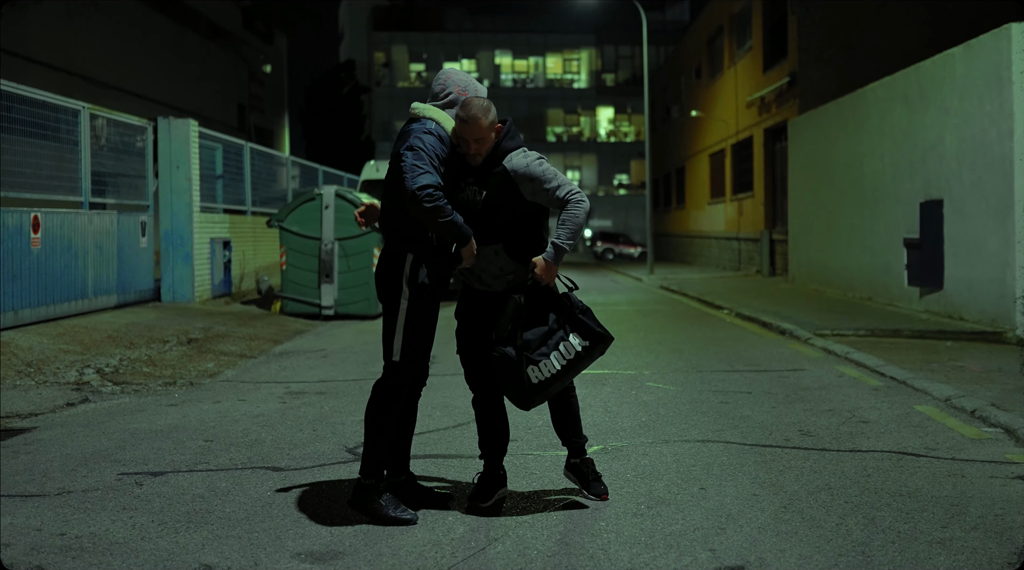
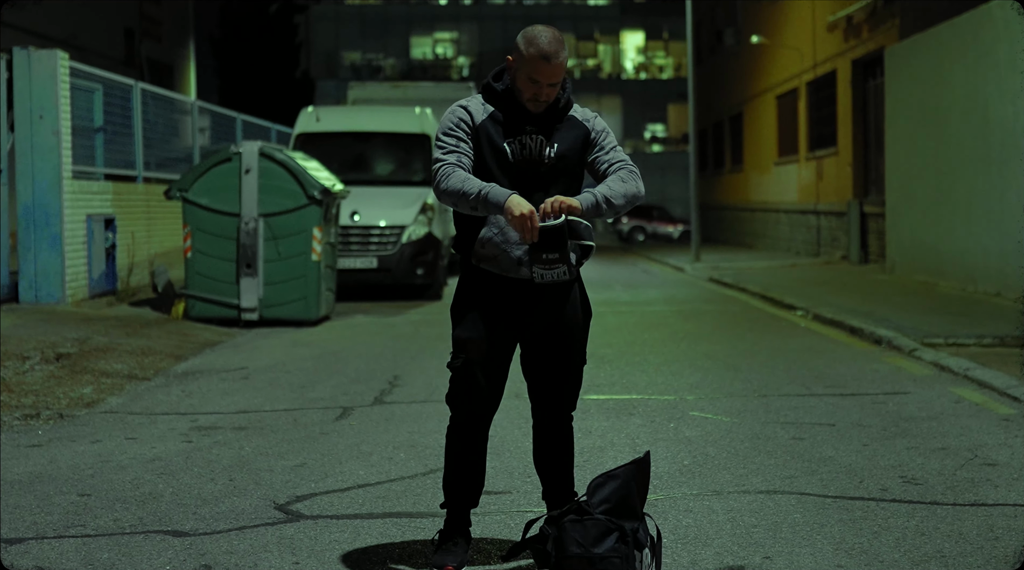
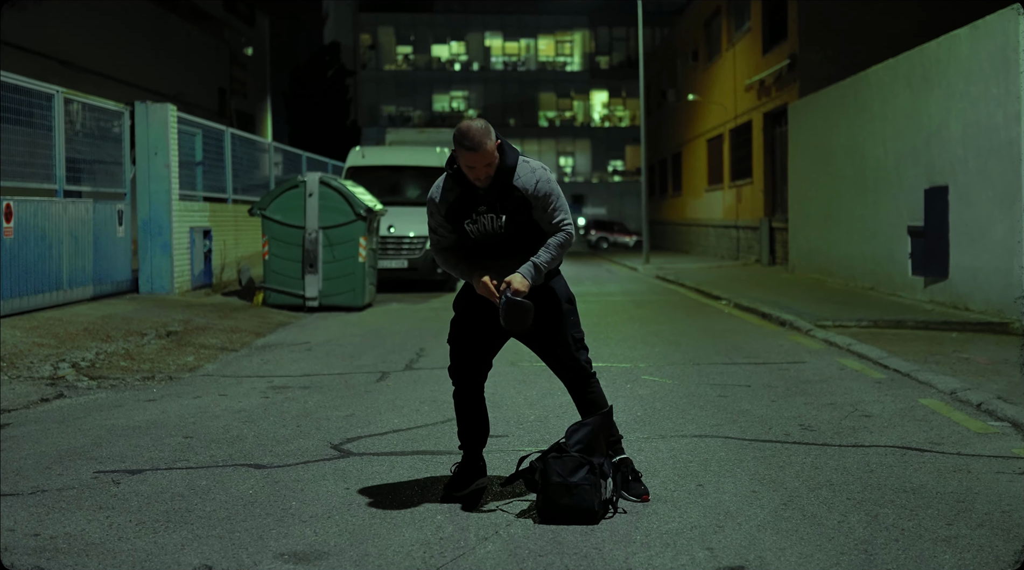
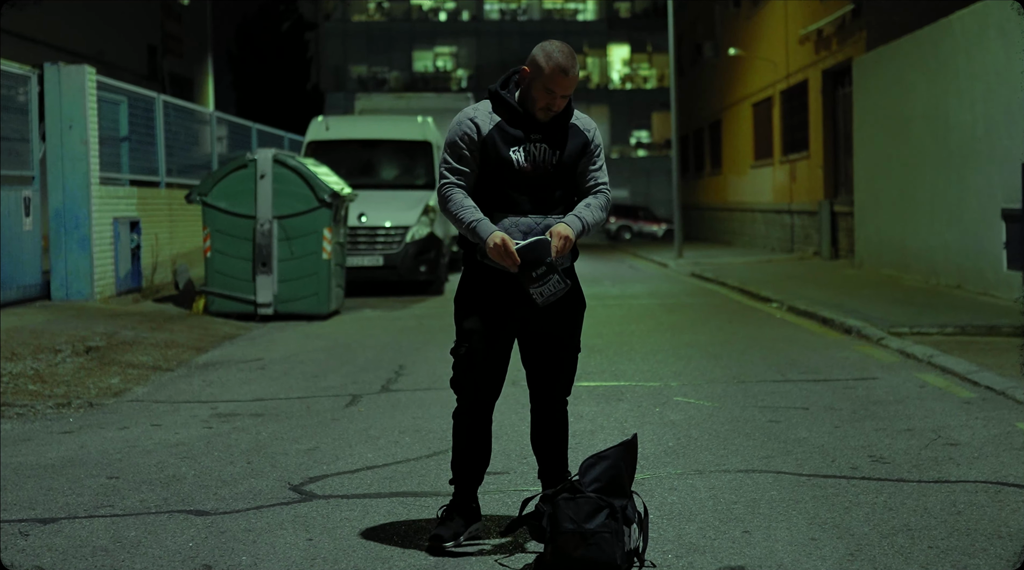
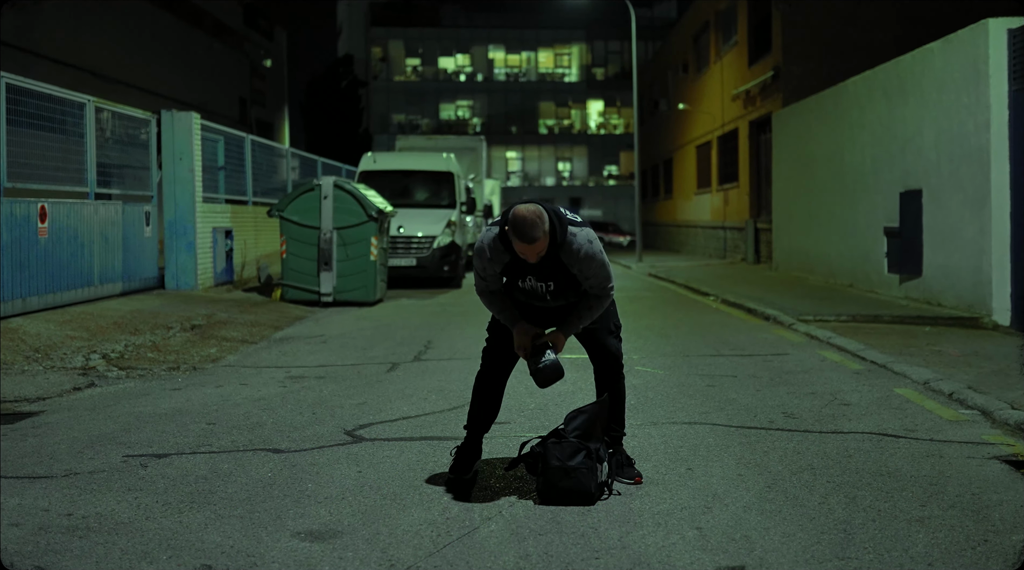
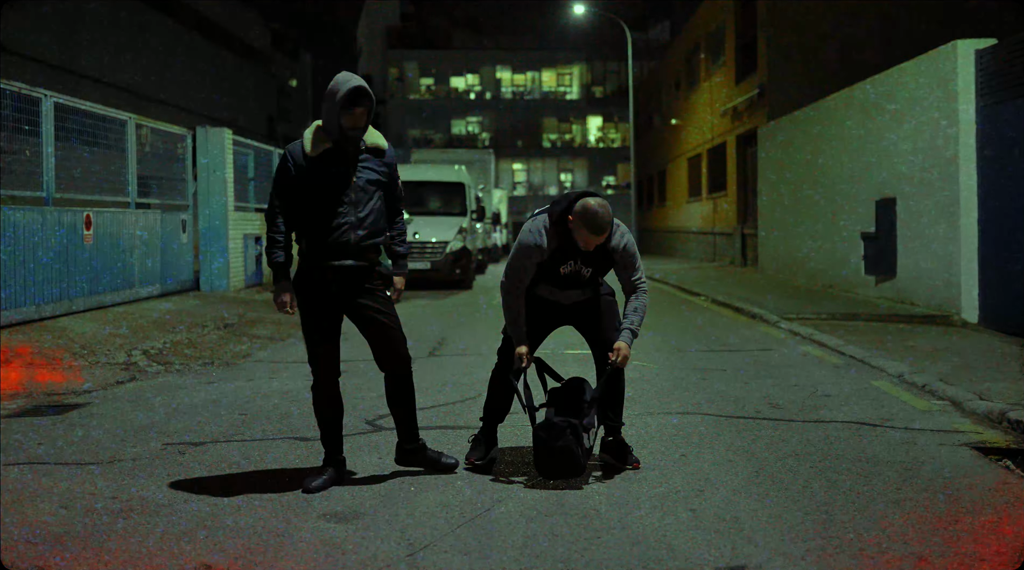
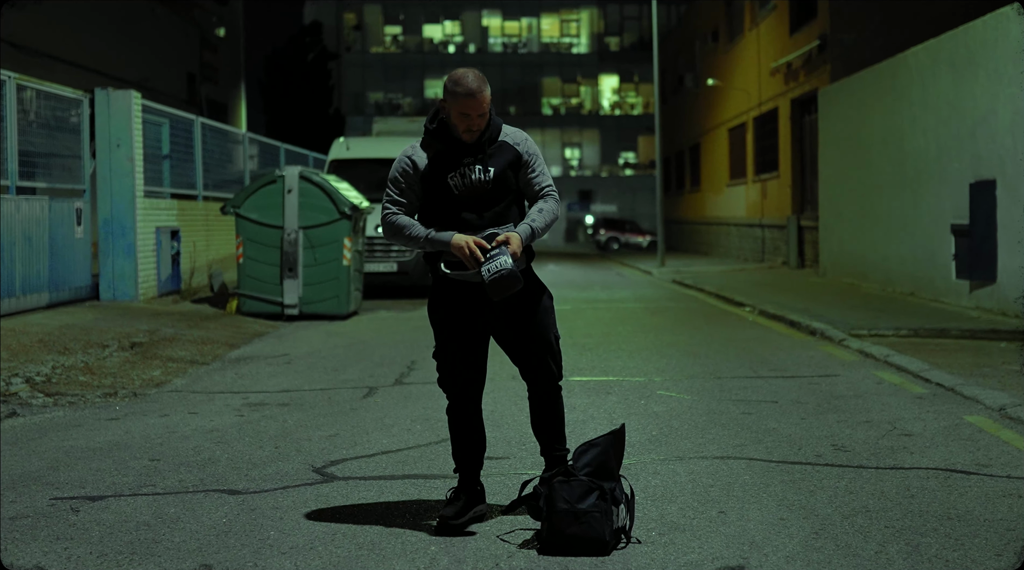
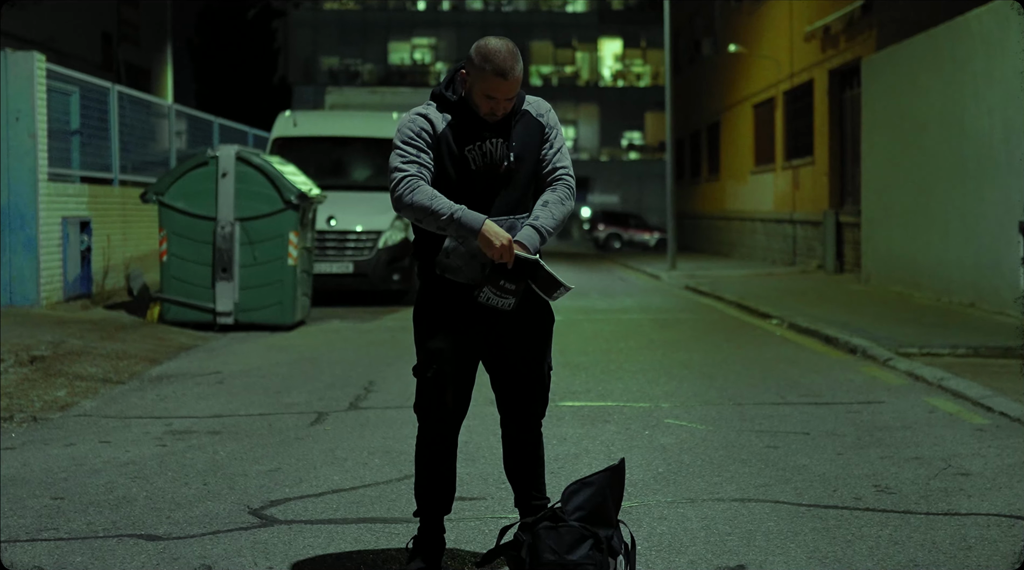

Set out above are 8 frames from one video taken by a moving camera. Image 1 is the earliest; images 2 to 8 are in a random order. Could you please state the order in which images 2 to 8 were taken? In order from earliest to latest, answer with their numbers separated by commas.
6, 5, 3, 7, 4, 2, 8
